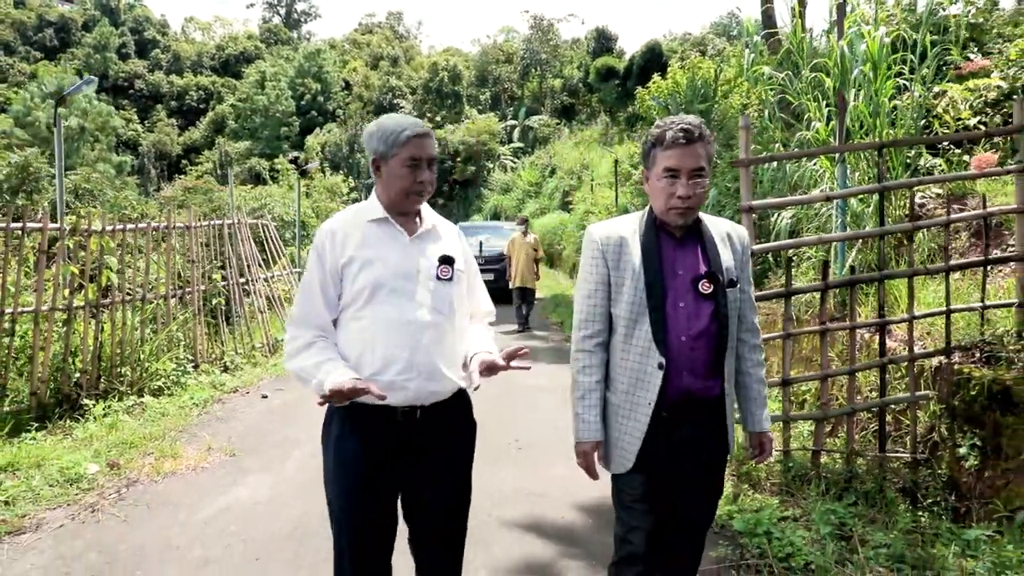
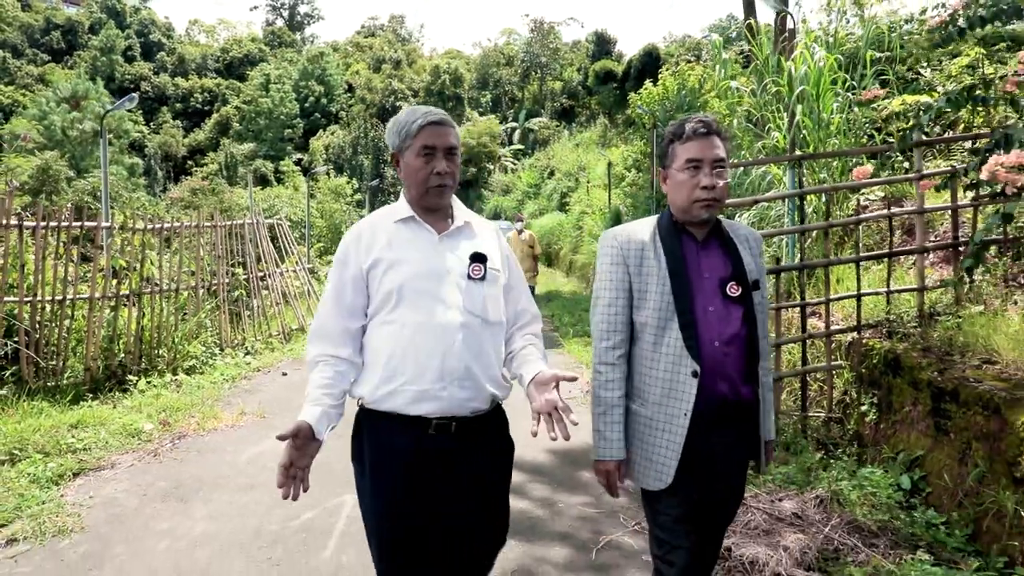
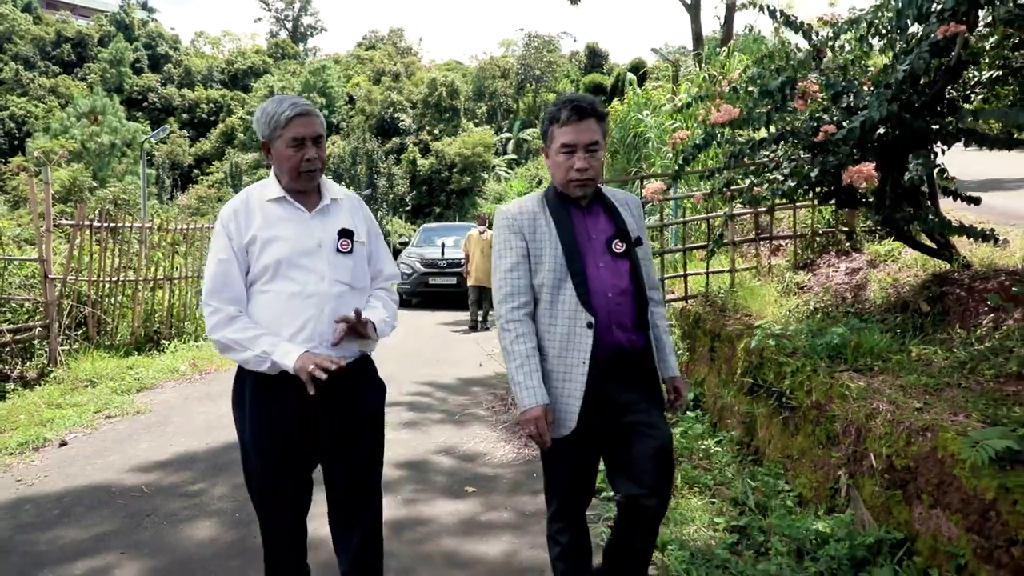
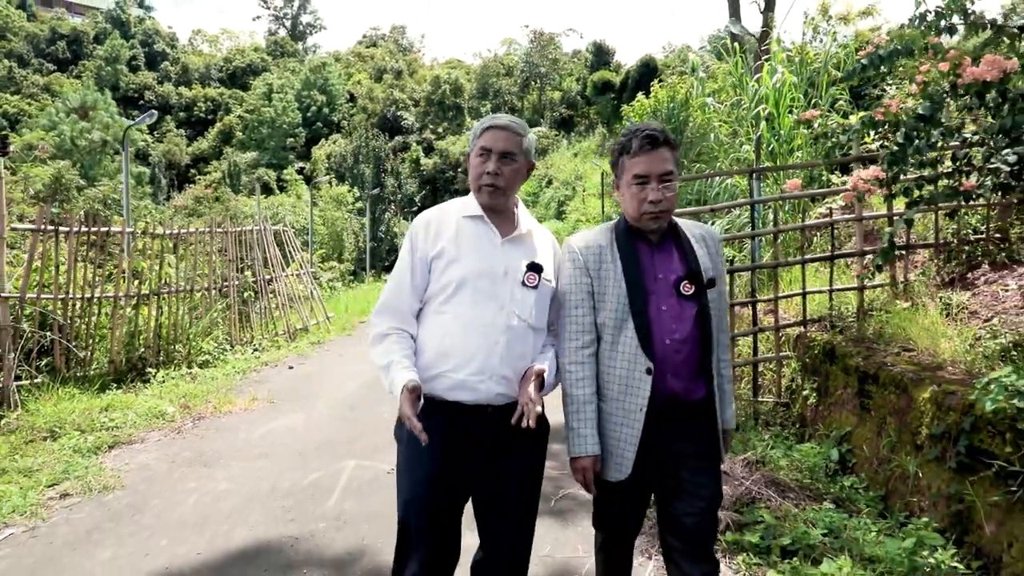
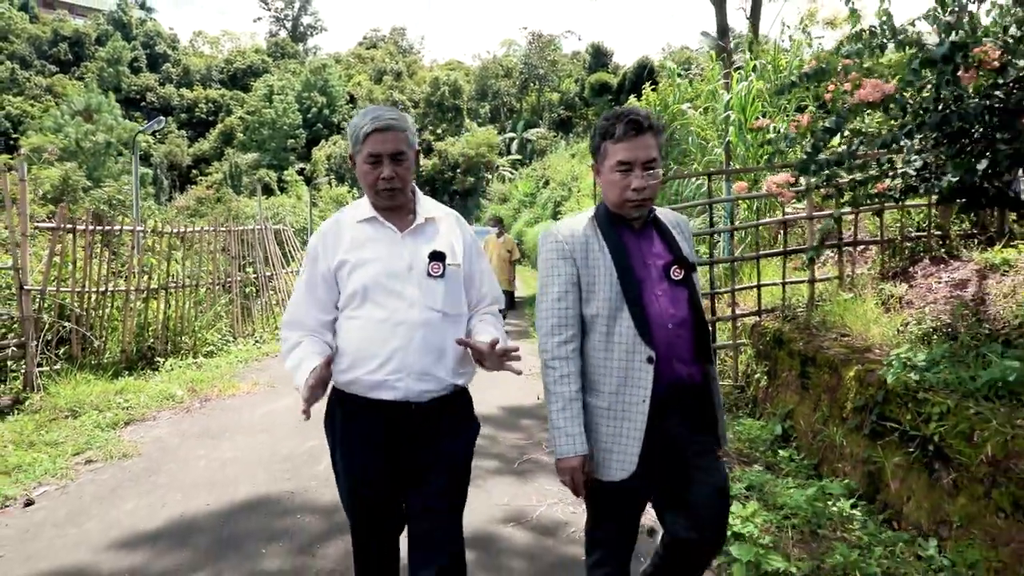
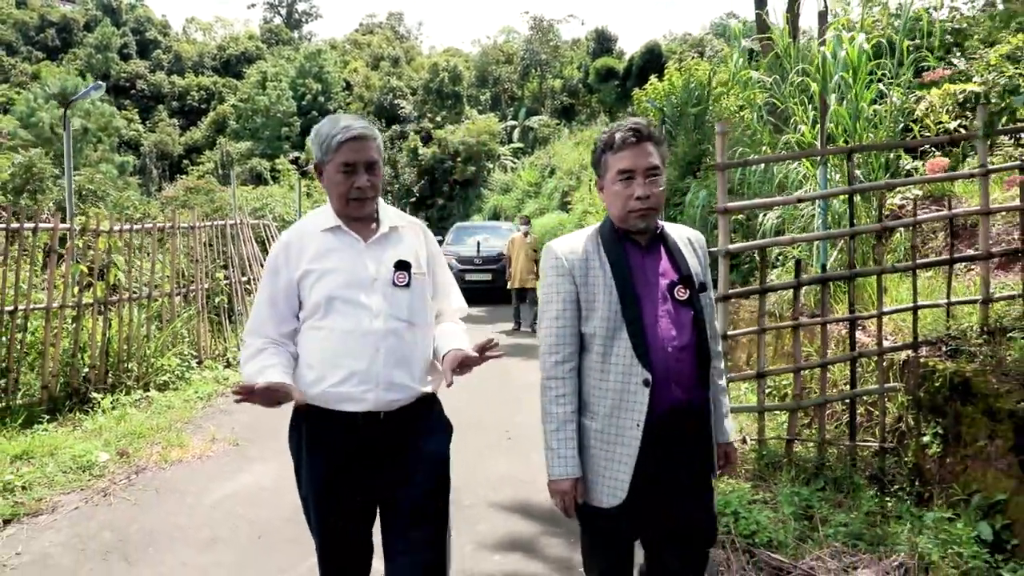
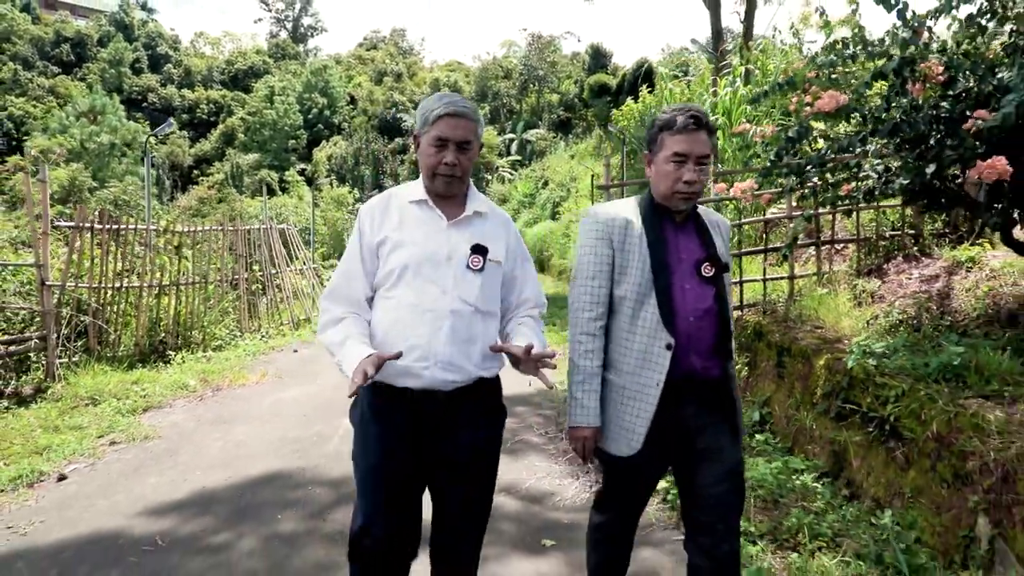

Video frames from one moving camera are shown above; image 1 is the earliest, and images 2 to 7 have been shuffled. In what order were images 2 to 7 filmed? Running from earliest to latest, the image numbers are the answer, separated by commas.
6, 2, 4, 5, 7, 3
